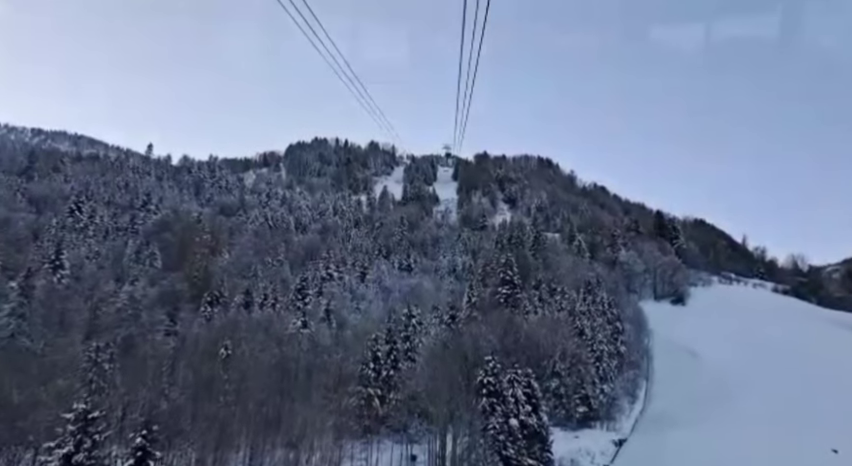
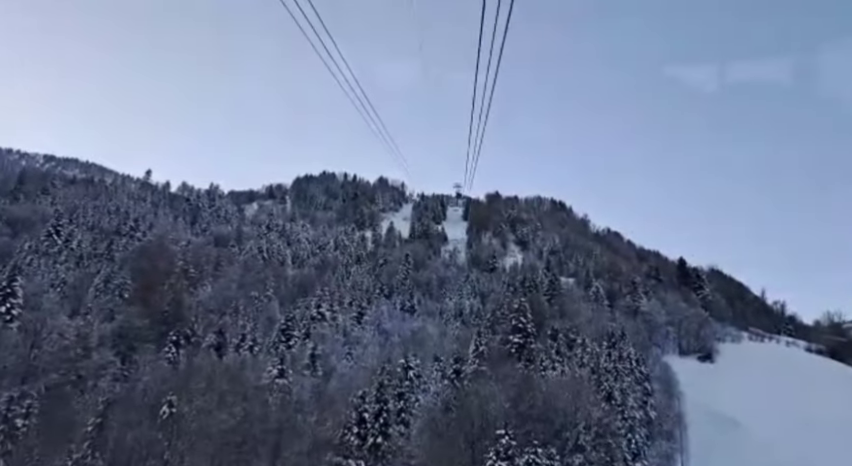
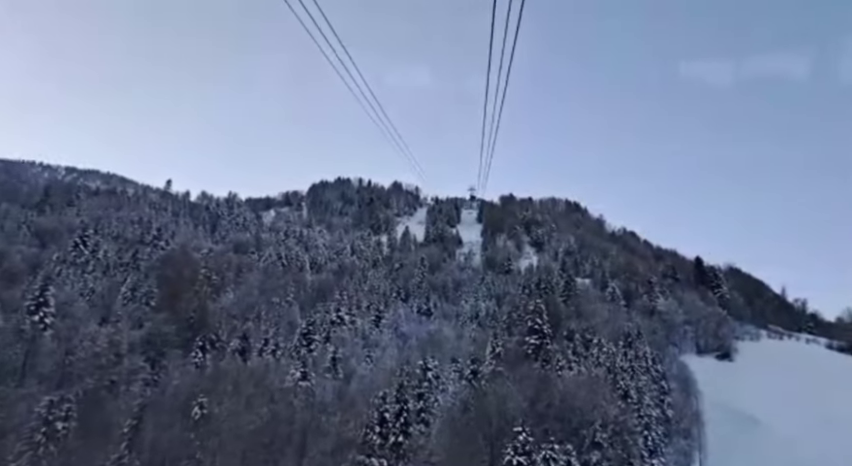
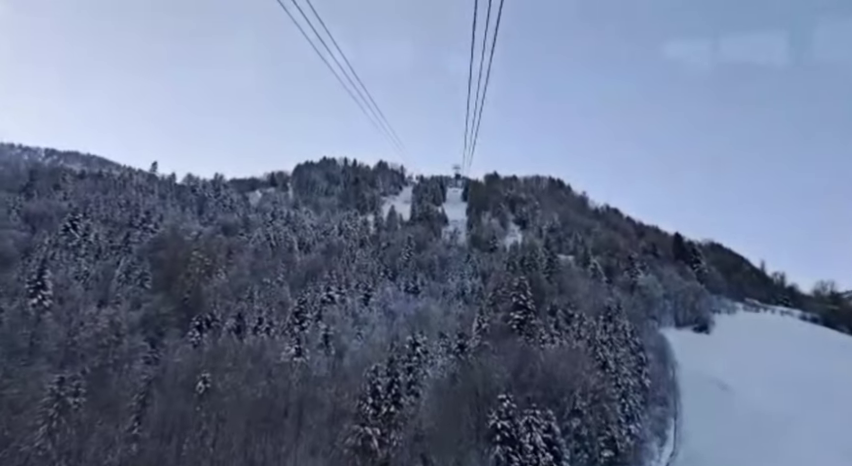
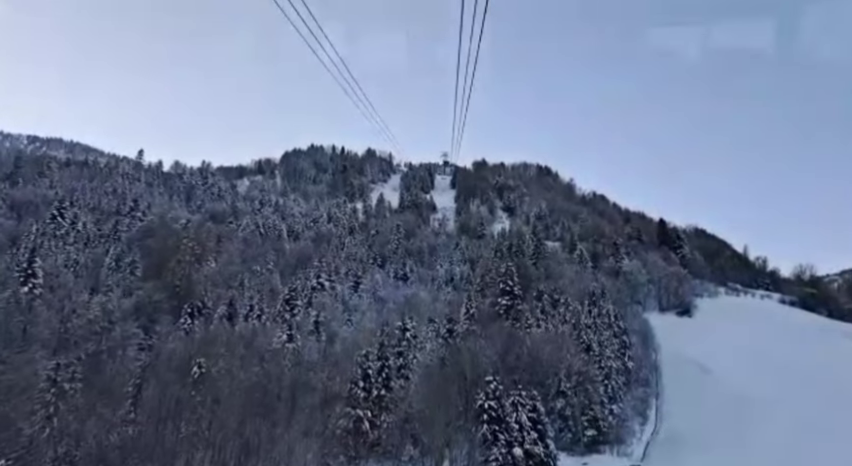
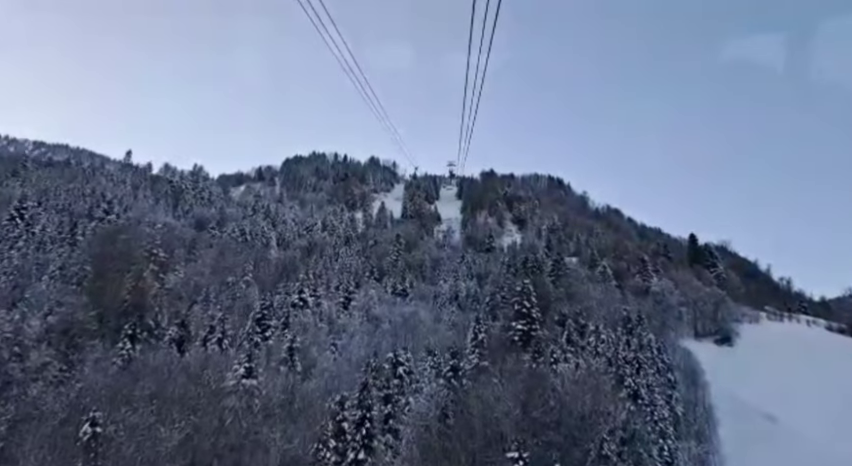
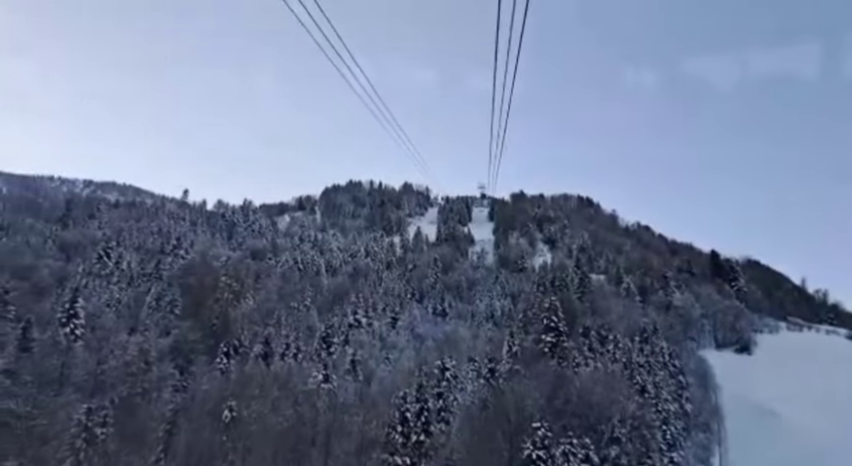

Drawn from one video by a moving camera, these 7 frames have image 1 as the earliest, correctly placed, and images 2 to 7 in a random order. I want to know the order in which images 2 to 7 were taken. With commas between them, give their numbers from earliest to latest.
5, 4, 7, 3, 2, 6
